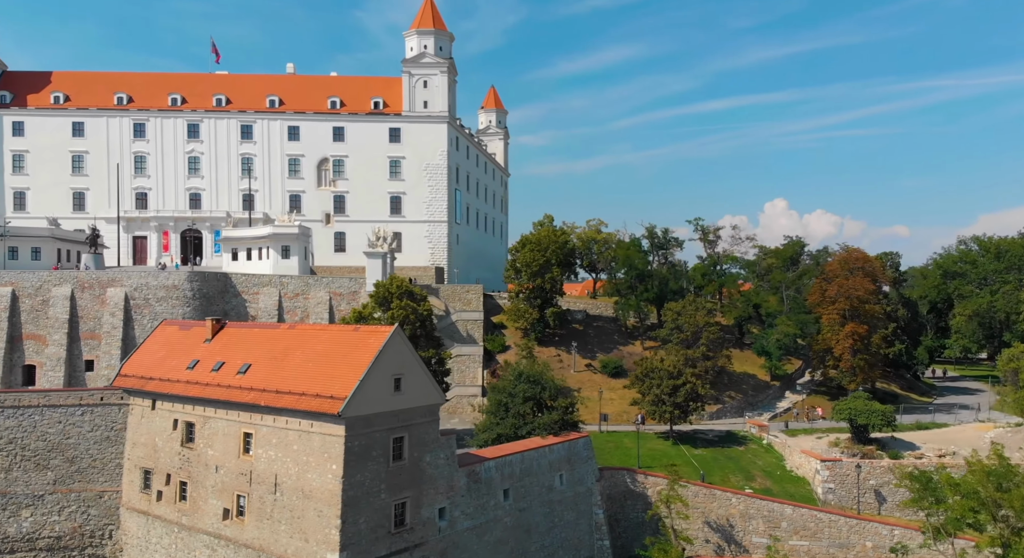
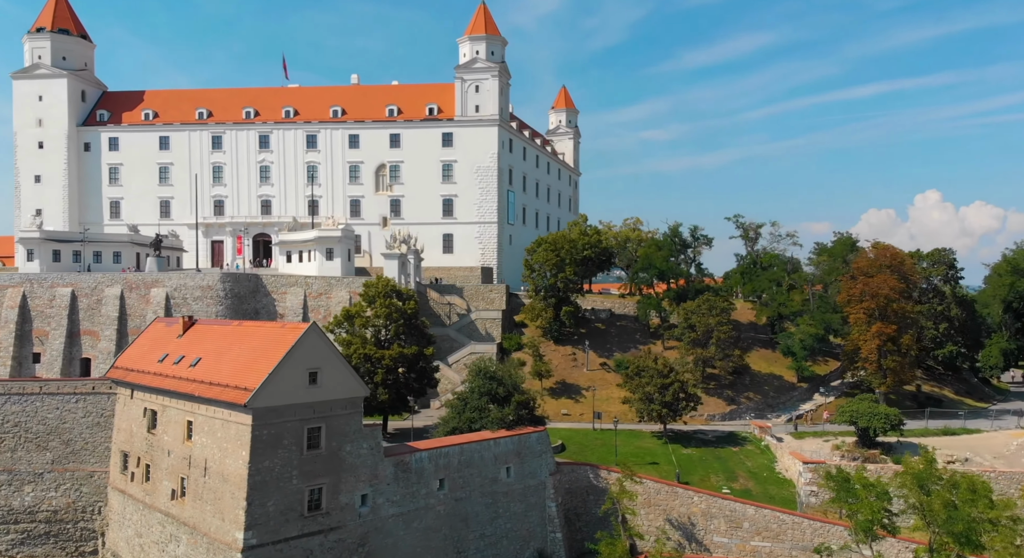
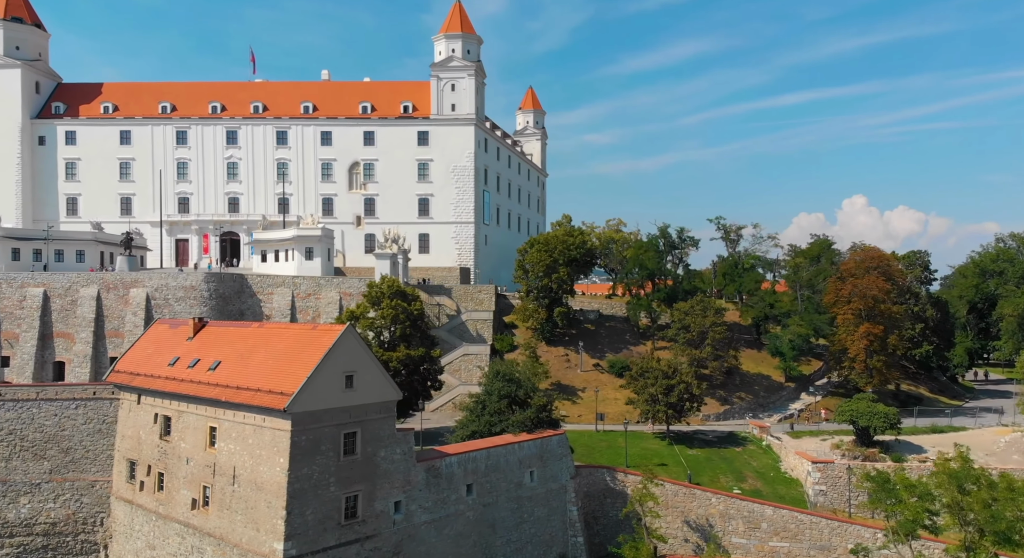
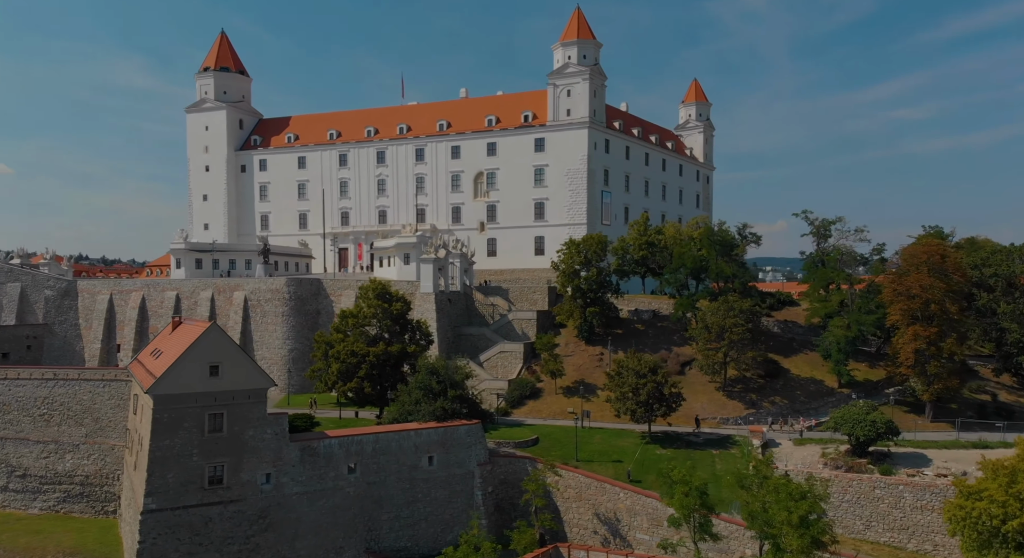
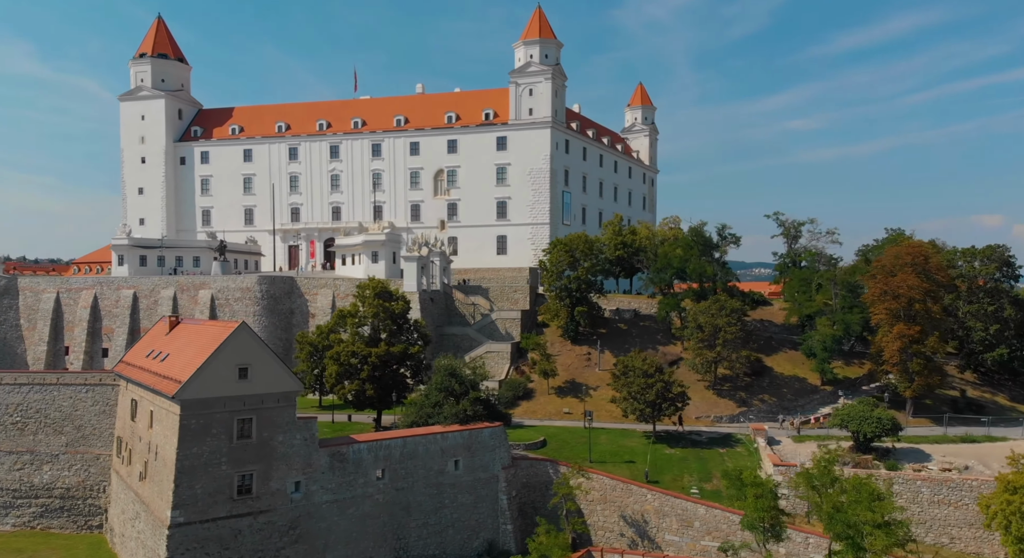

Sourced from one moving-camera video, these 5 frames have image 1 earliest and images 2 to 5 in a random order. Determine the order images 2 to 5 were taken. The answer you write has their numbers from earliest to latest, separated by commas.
3, 2, 5, 4
